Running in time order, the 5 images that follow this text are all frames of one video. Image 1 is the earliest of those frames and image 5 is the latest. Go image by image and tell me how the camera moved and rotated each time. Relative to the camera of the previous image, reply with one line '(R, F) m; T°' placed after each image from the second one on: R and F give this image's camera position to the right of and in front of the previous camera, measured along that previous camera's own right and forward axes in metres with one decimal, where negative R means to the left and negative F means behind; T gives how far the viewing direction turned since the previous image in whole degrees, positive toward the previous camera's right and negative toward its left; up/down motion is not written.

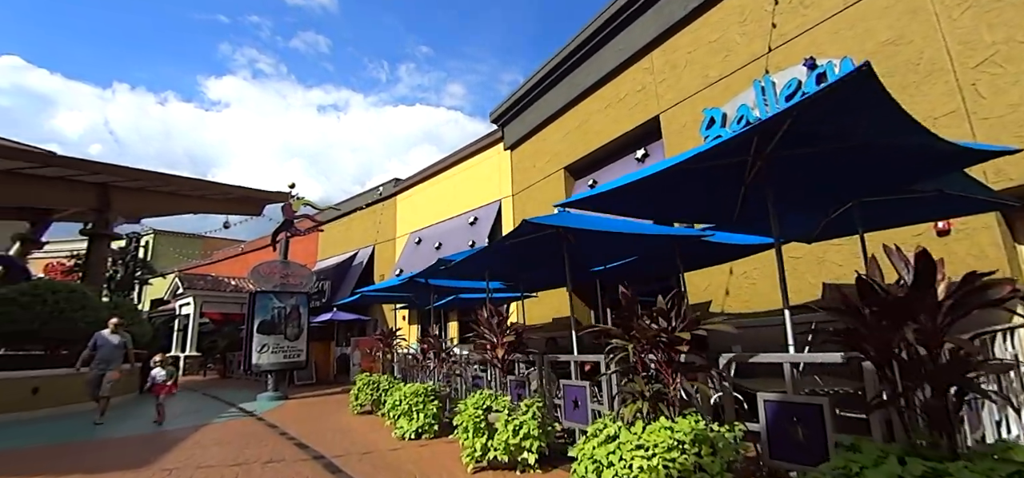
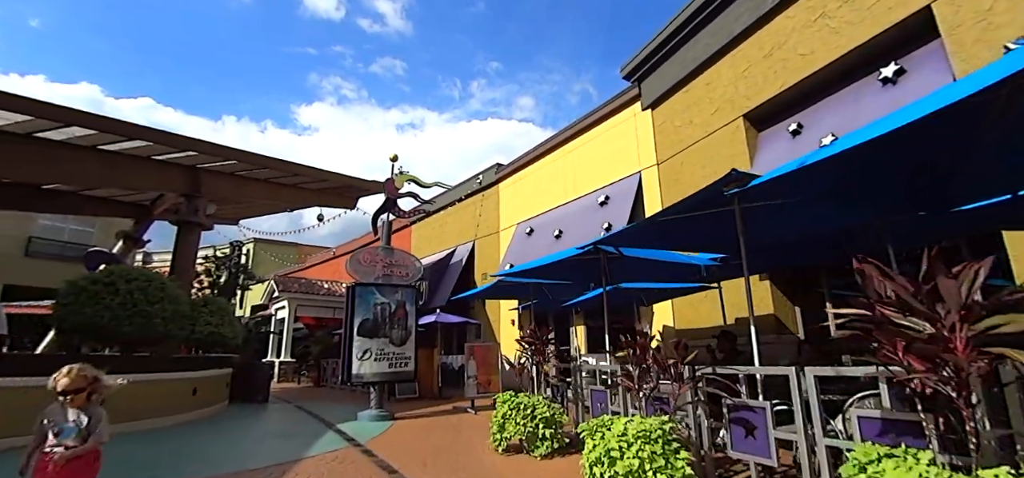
(-1.8, +2.7) m; -9°
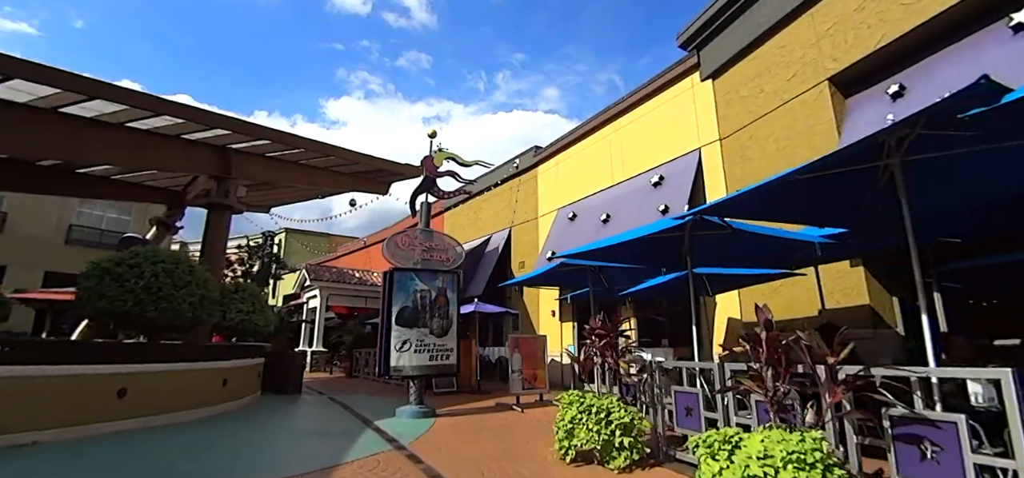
(-0.5, +0.8) m; -3°
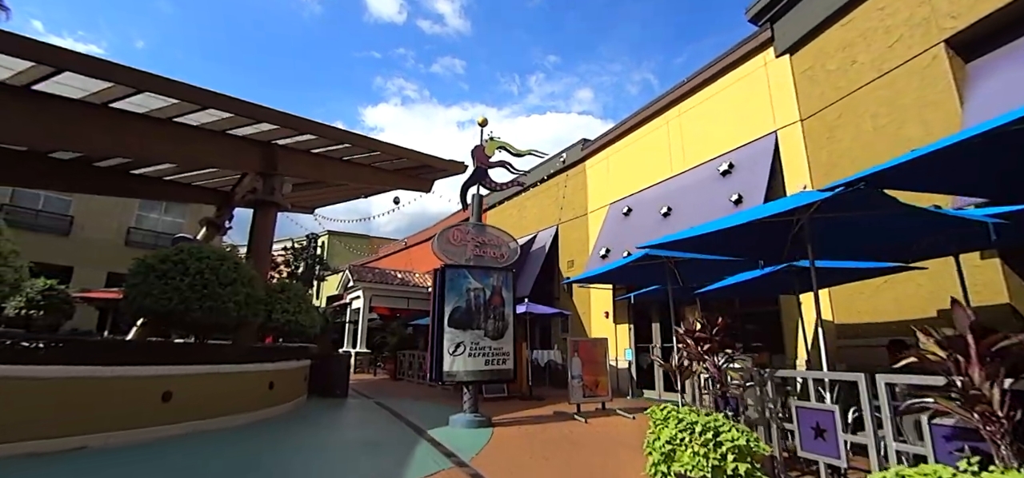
(-0.4, +0.7) m; -4°
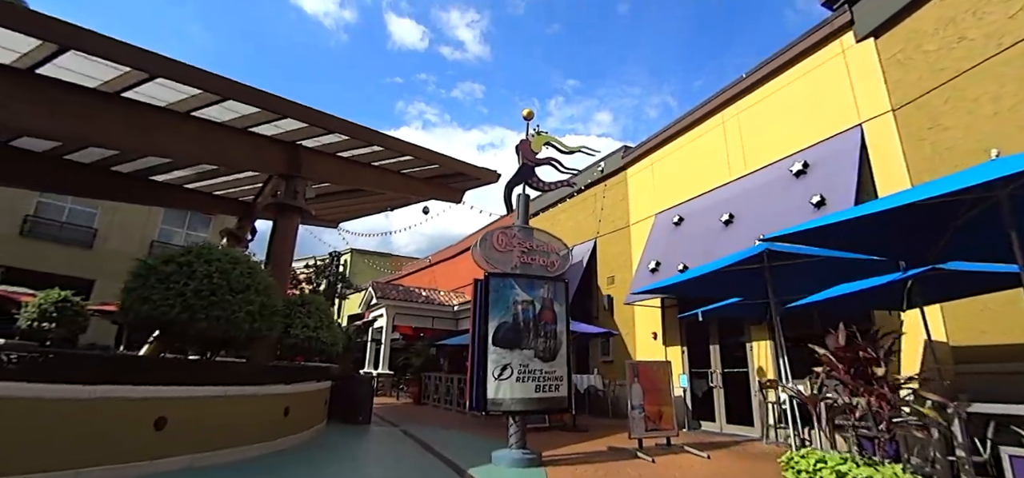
(-0.5, +1.0) m; -2°
